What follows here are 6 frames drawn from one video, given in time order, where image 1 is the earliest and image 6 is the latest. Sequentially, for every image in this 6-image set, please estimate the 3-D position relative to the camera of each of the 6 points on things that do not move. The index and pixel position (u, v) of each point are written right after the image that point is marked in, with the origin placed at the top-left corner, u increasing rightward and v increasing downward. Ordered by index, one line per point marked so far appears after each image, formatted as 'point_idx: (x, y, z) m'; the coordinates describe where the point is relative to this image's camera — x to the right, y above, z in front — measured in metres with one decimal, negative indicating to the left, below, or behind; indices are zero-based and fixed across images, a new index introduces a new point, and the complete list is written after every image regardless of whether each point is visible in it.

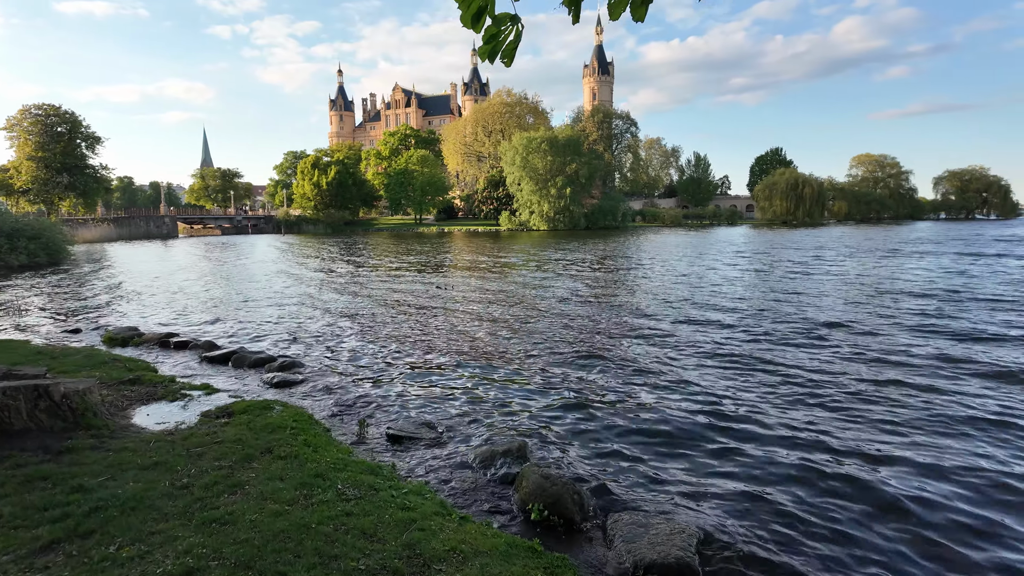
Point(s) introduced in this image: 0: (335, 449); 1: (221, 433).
0: (-2.2, -2.0, +6.9) m
1: (-3.9, -1.9, +7.4) m
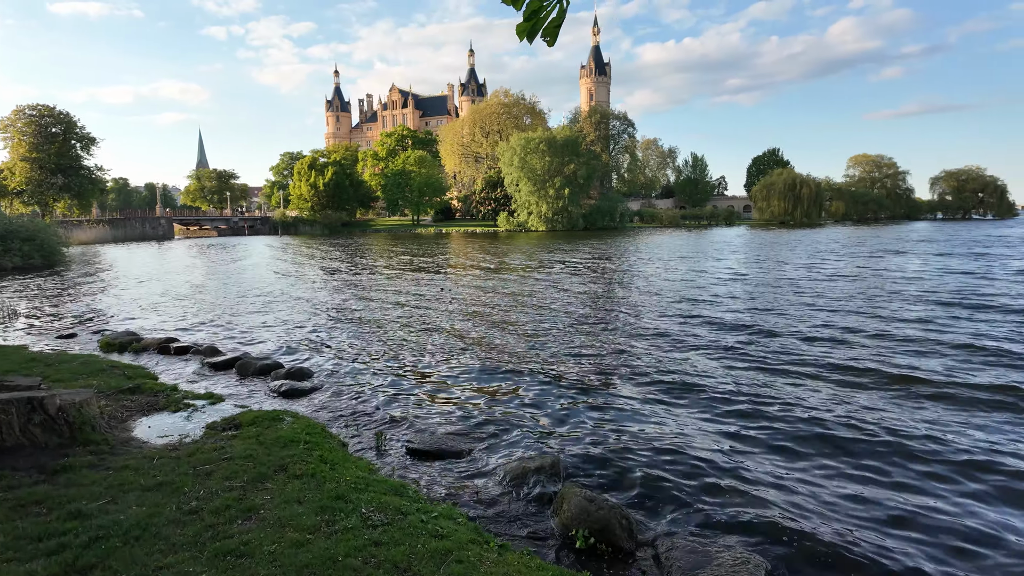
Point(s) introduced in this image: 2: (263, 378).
0: (-1.8, -2.0, +6.4) m
1: (-3.5, -2.0, +6.9) m
2: (-4.9, -1.8, +10.9) m
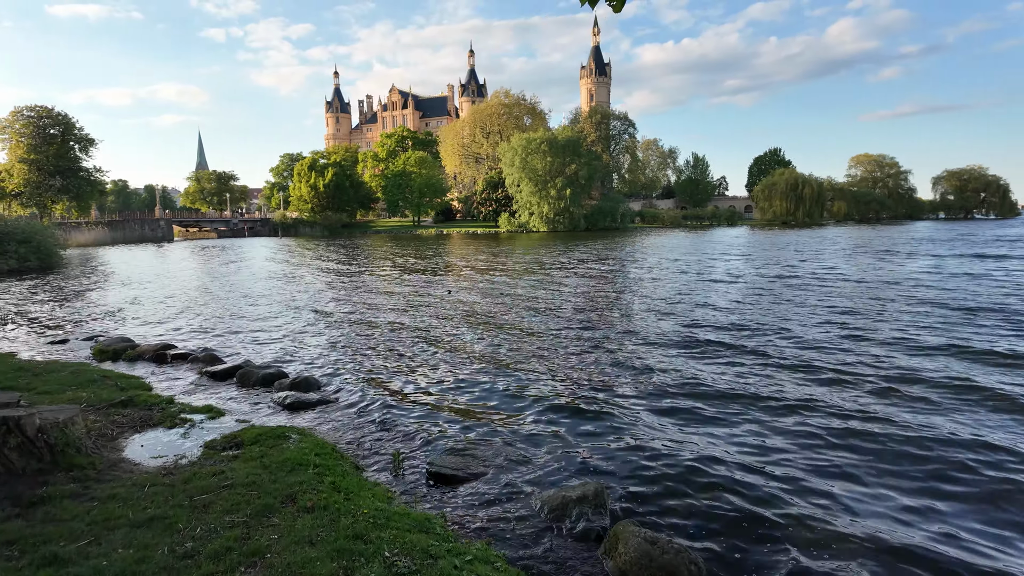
0: (-1.4, -2.1, +5.6) m
1: (-3.1, -2.0, +6.2) m
2: (-4.5, -1.8, +10.2) m
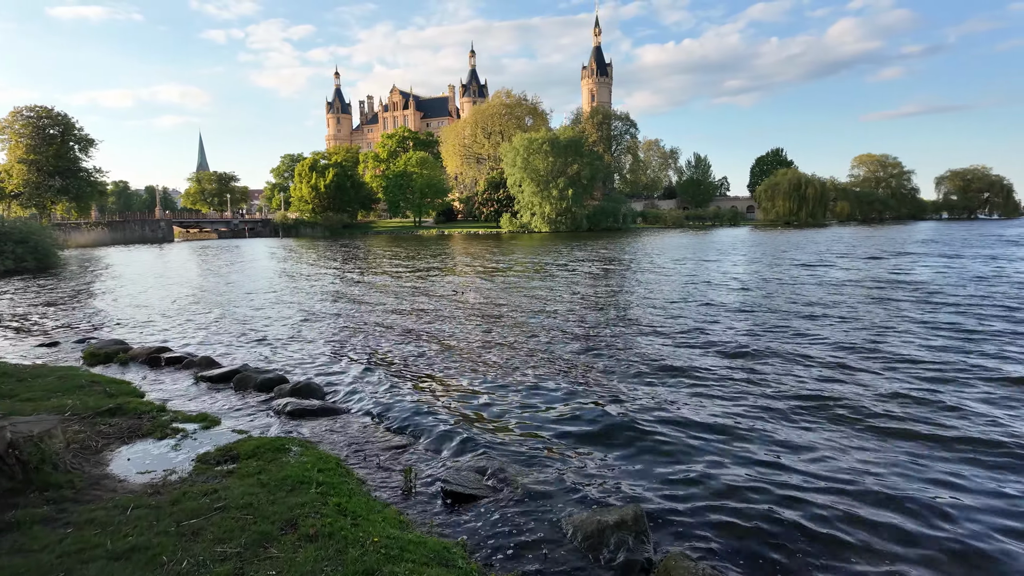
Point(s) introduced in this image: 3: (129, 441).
0: (-1.2, -2.1, +5.0) m
1: (-2.9, -2.0, +5.6) m
2: (-4.2, -1.8, +9.6) m
3: (-5.0, -2.0, +7.3) m
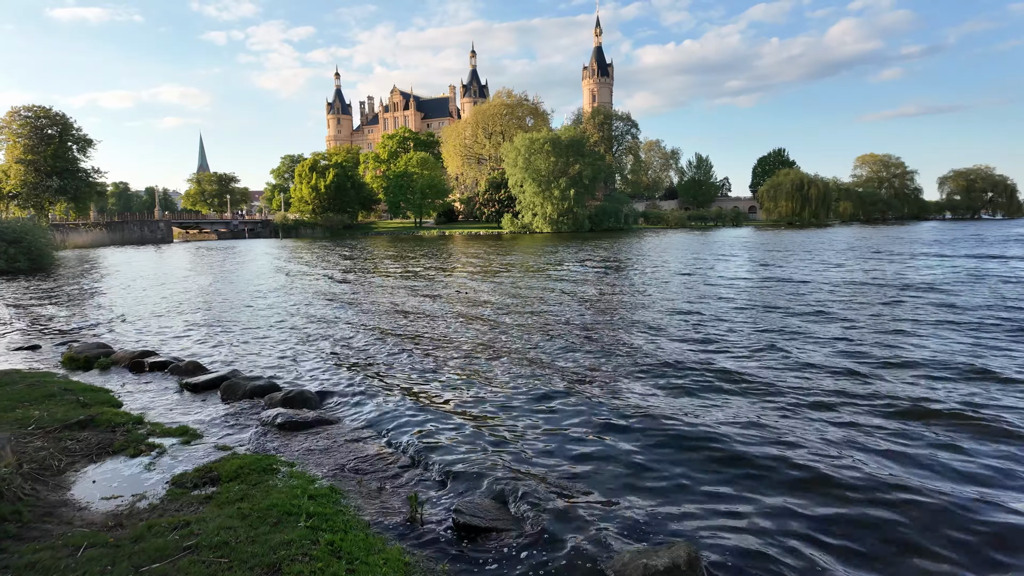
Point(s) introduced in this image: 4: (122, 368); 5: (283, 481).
0: (-1.0, -2.0, +4.2) m
1: (-2.7, -2.0, +4.7) m
2: (-4.0, -1.8, +8.7) m
3: (-4.8, -2.0, +6.4) m
4: (-7.6, -1.5, +10.8) m
5: (-2.3, -1.9, +5.6) m
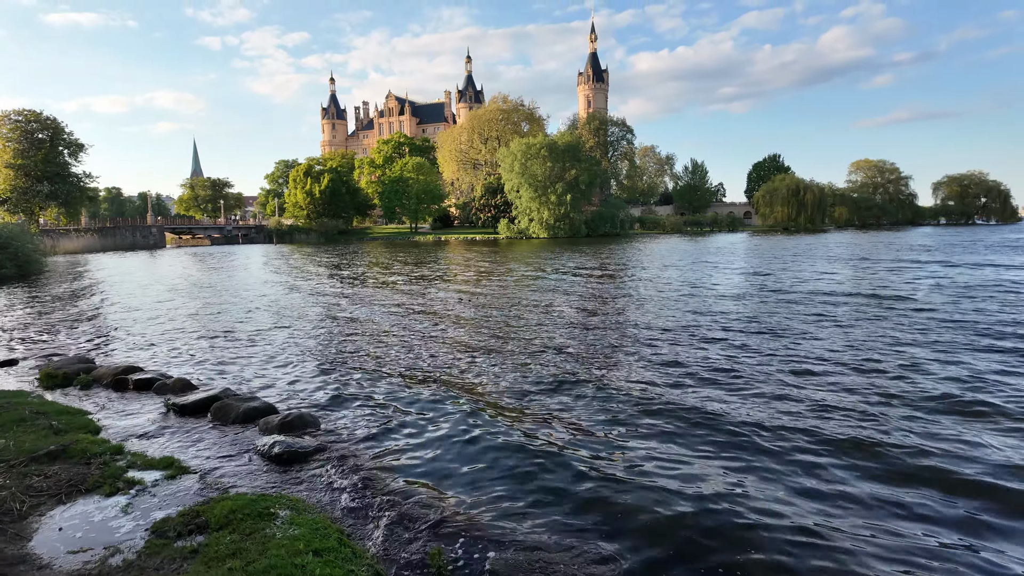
0: (-0.6, -2.2, +3.3) m
1: (-2.3, -2.1, +3.9) m
2: (-3.7, -2.0, +7.9) m
3: (-4.4, -2.1, +5.6) m
4: (-7.3, -1.7, +10.0) m
5: (-2.0, -2.1, +4.8) m
